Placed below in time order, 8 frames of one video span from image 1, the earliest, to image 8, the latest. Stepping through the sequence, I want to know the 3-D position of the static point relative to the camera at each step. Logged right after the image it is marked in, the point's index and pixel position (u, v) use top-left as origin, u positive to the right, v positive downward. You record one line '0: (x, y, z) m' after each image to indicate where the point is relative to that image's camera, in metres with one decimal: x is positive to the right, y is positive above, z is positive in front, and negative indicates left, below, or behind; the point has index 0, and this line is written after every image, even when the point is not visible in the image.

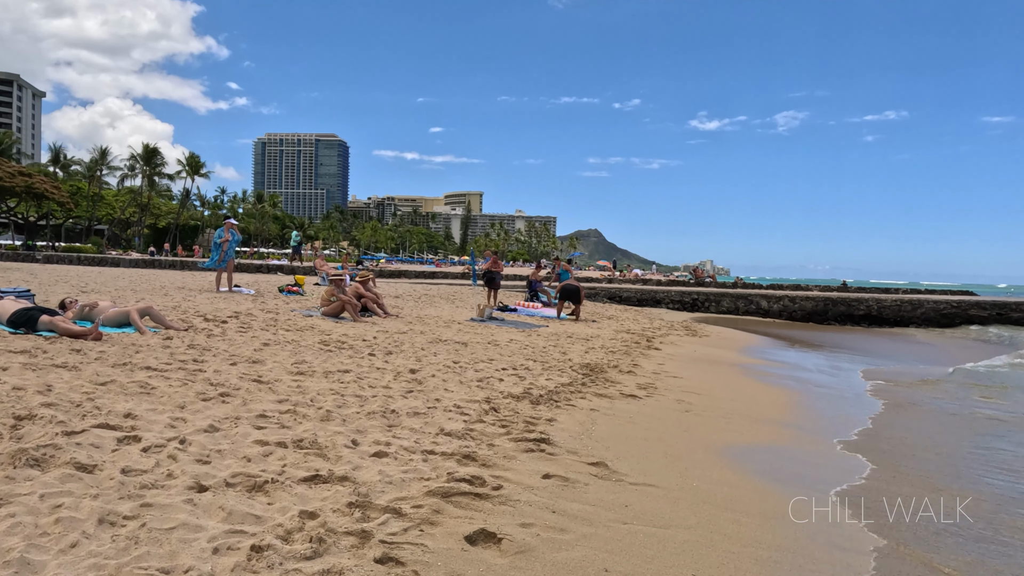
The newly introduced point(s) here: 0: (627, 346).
0: (+1.8, -0.9, +10.6) m
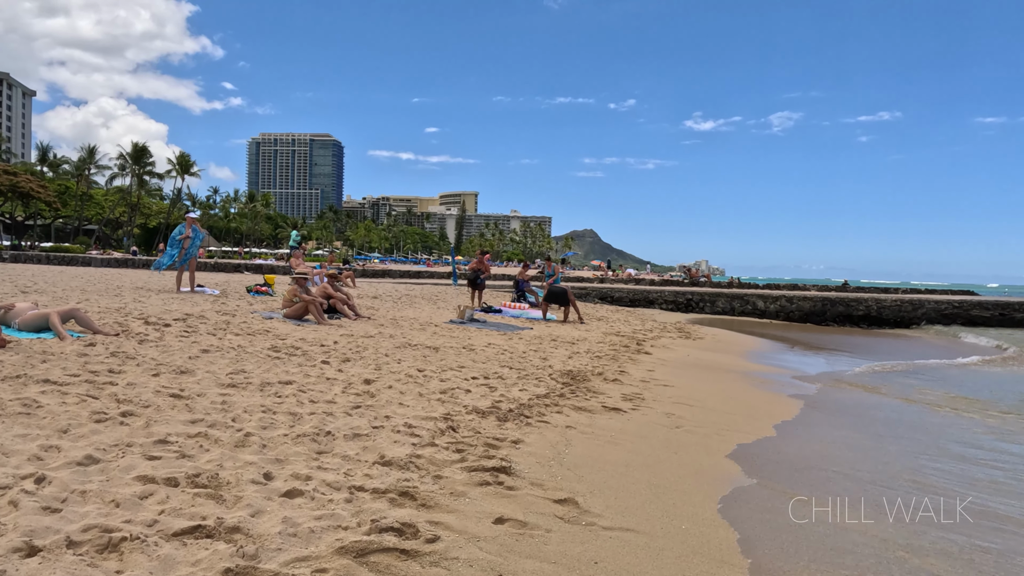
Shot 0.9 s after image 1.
0: (+1.5, -0.9, +9.8) m
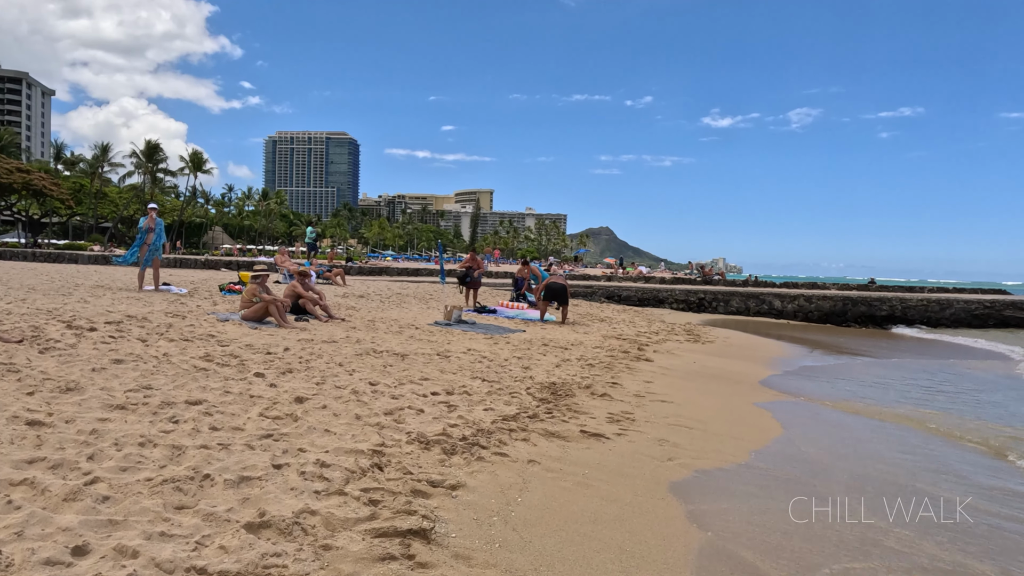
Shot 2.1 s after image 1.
0: (+1.3, -0.9, +8.8) m
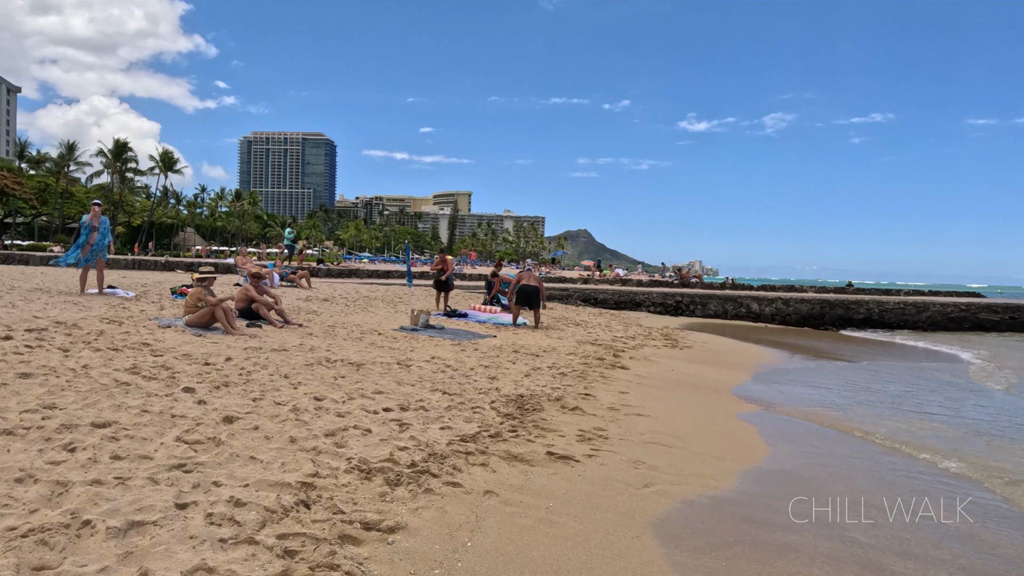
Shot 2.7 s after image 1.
0: (+0.9, -1.0, +8.3) m
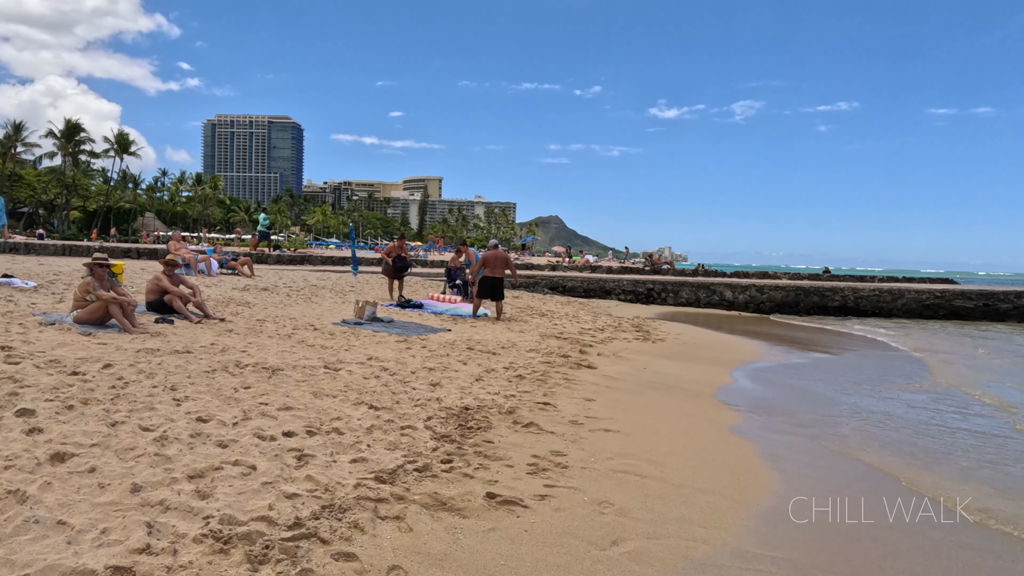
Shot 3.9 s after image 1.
0: (+0.4, -0.8, +7.3) m
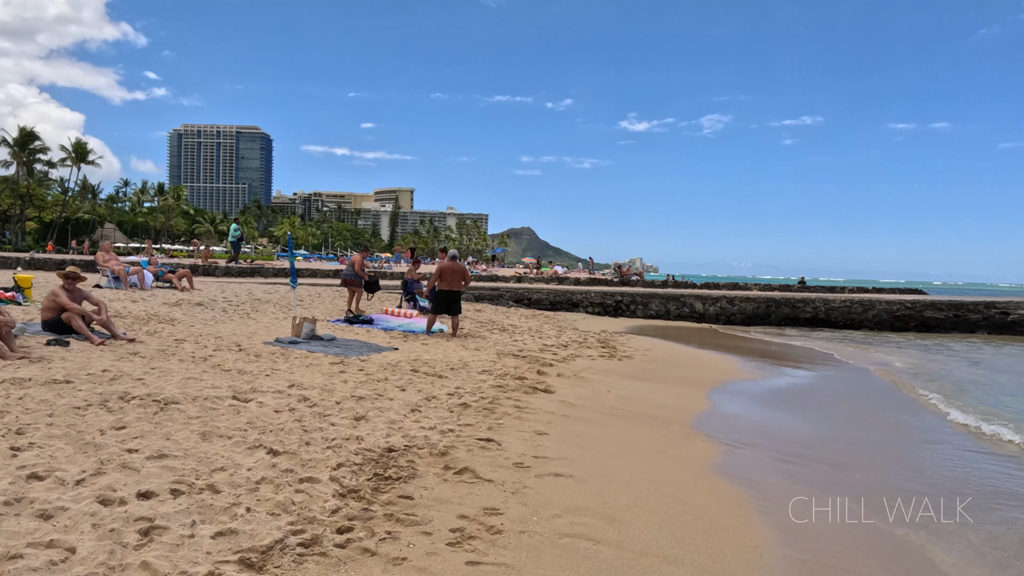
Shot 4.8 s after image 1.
0: (-0.1, -1.0, +6.5) m
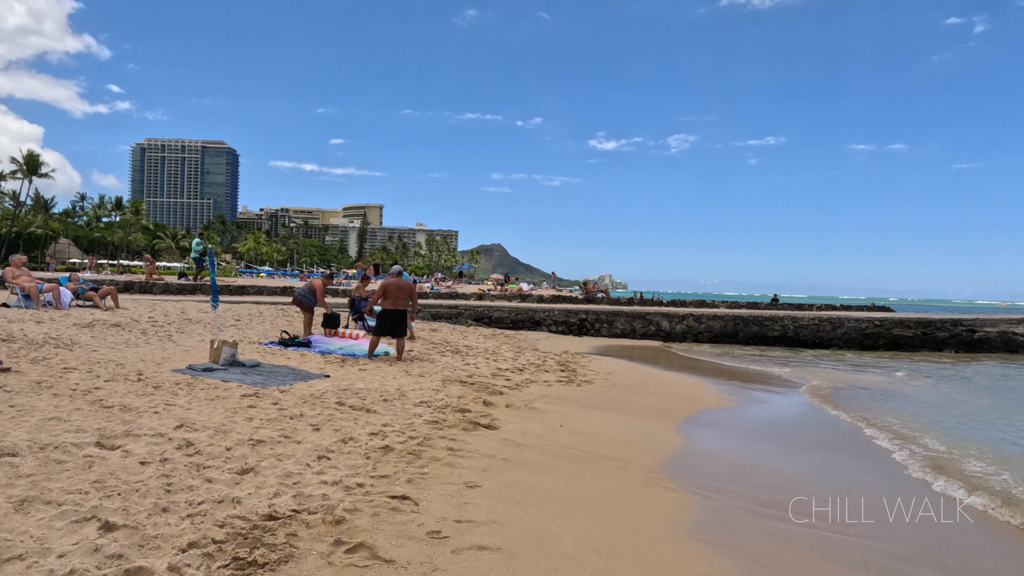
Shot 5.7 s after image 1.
0: (-0.6, -1.2, +5.6) m
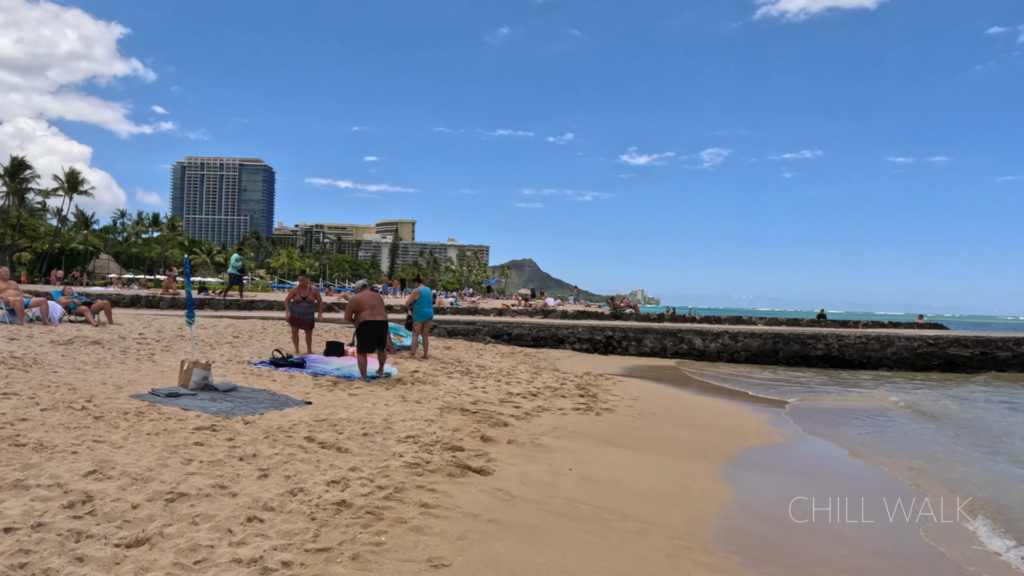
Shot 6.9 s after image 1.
0: (-0.7, -1.3, +4.6) m
